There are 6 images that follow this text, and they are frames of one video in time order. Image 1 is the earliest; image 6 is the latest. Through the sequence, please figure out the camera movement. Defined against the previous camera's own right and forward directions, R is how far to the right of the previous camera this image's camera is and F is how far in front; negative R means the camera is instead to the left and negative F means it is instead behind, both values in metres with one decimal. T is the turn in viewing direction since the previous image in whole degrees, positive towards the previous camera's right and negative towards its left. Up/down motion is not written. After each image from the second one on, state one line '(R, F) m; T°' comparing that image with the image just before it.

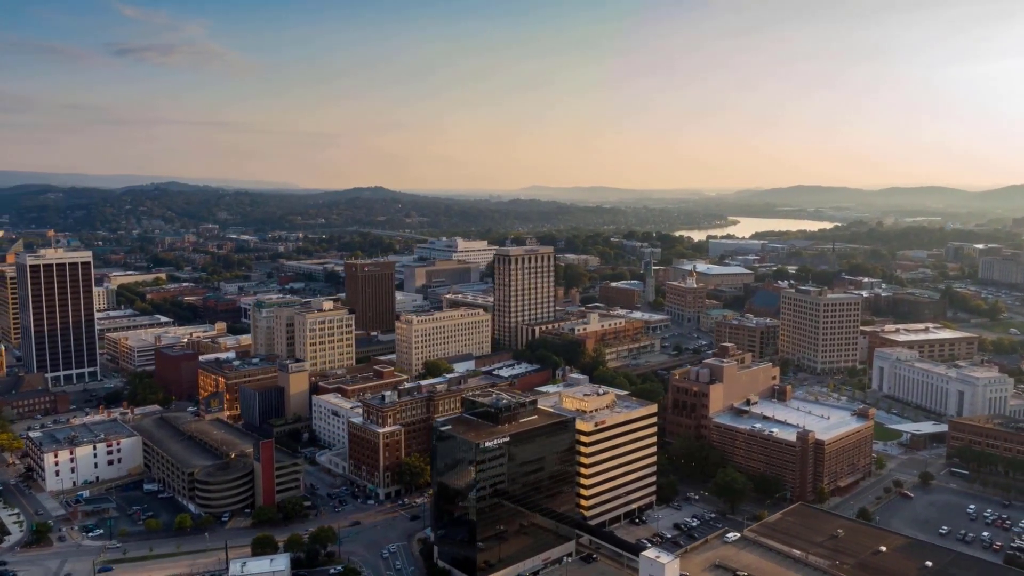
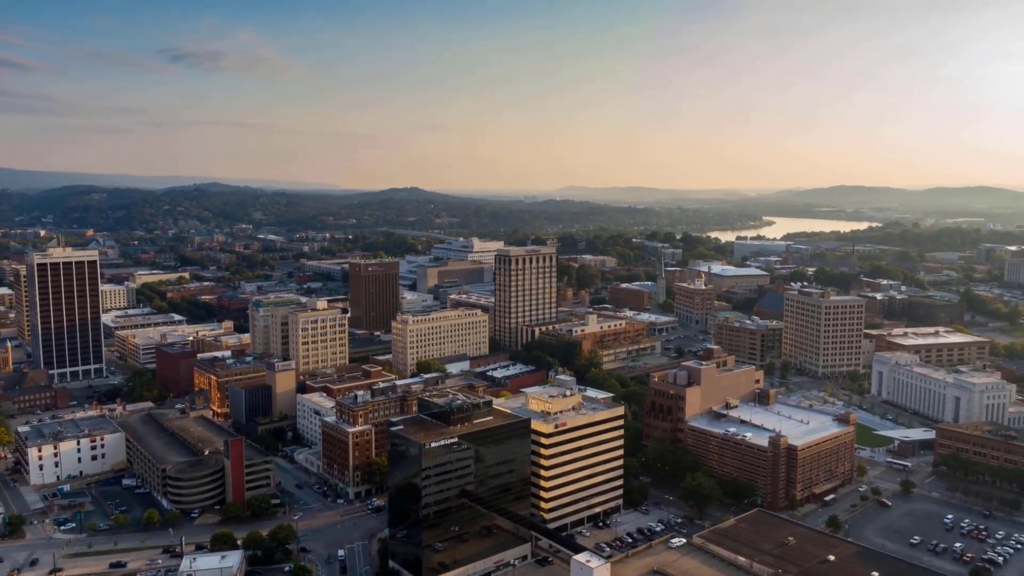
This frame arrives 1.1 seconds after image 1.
(+3.8, +0.2) m; -3°
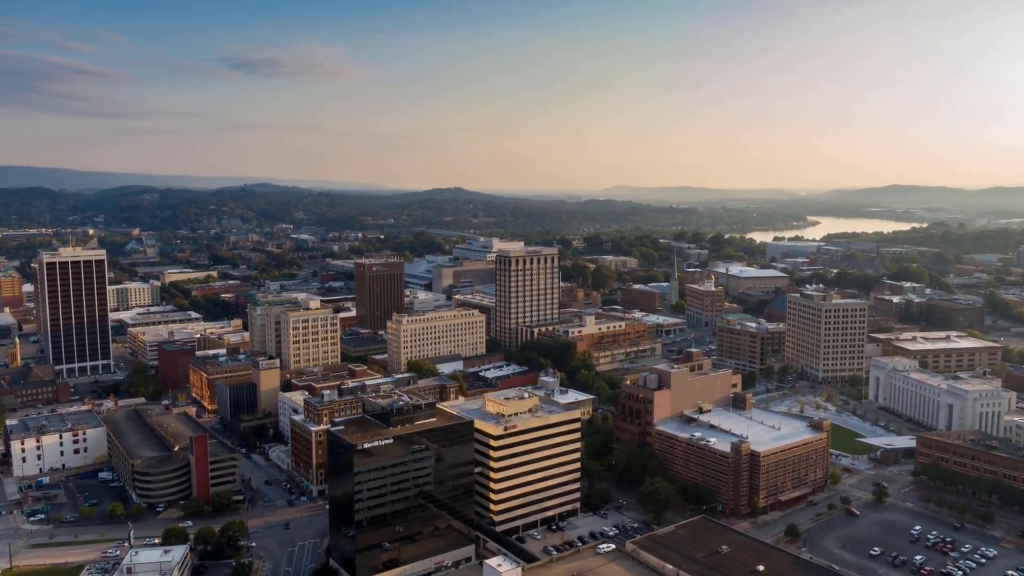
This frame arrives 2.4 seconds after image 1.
(+4.7, +0.3) m; -3°
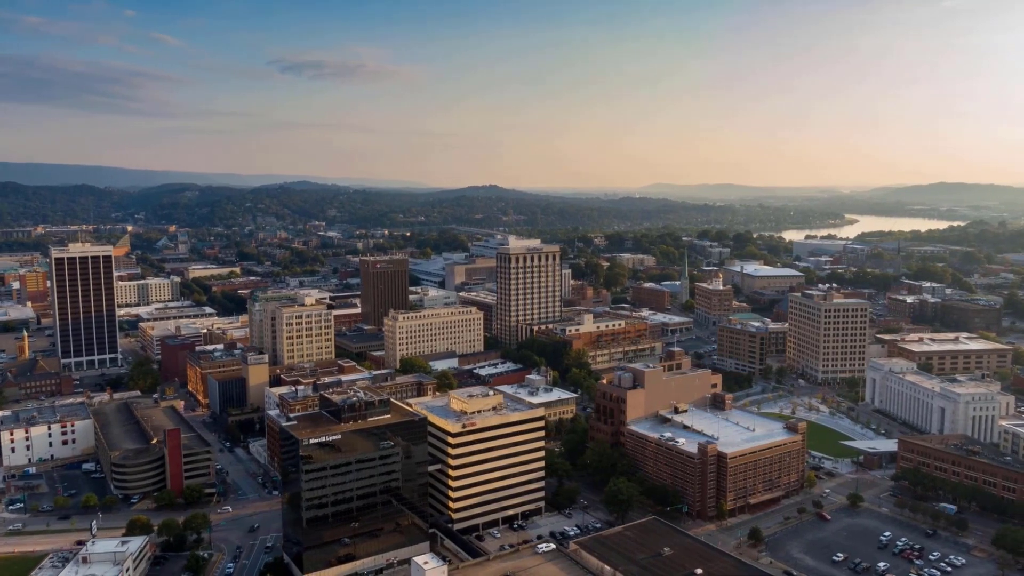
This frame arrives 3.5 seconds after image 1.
(+3.9, +0.2) m; -3°
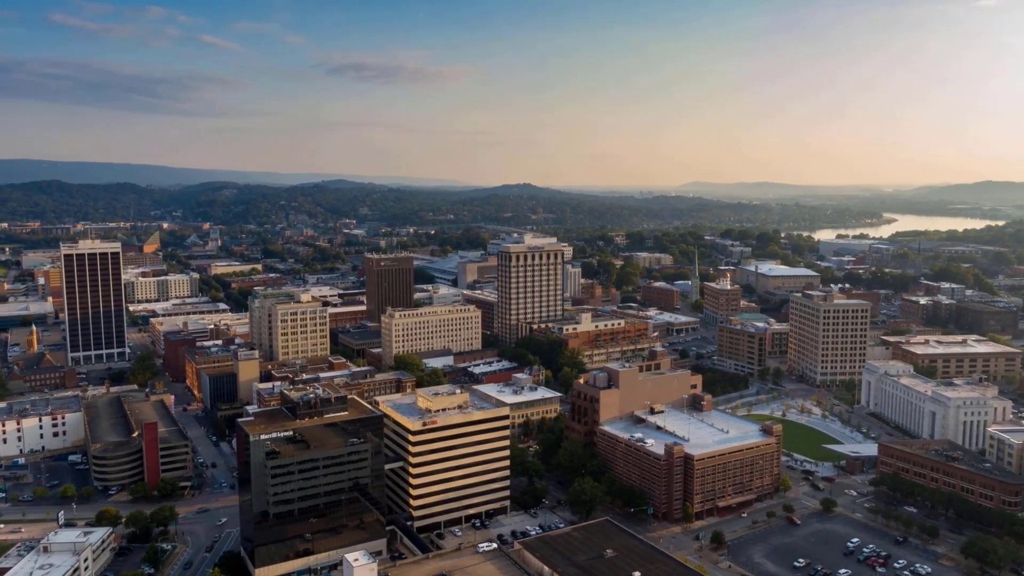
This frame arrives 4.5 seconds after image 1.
(+3.7, +0.2) m; -3°
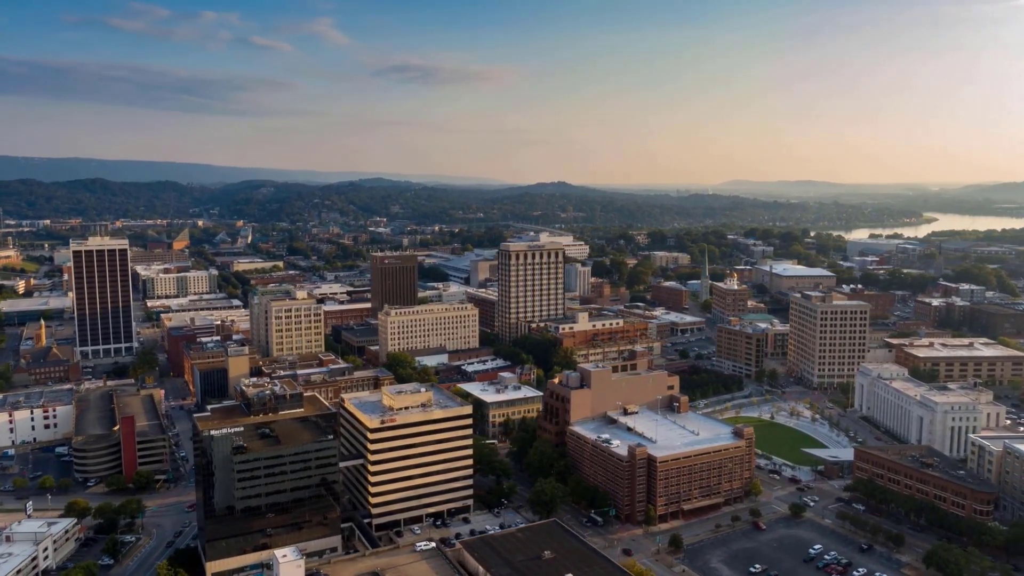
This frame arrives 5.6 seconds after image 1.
(+3.9, +0.2) m; -3°
